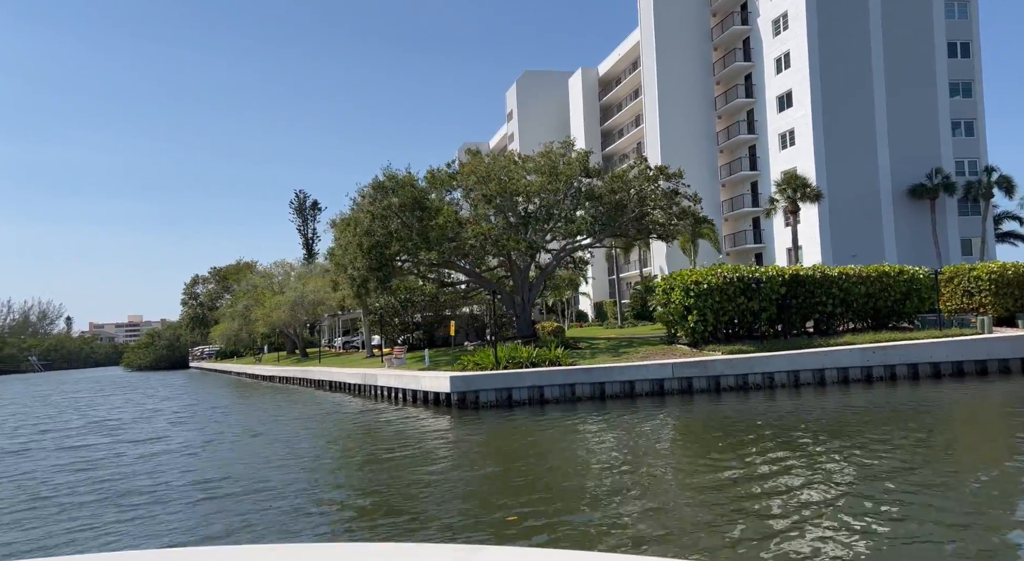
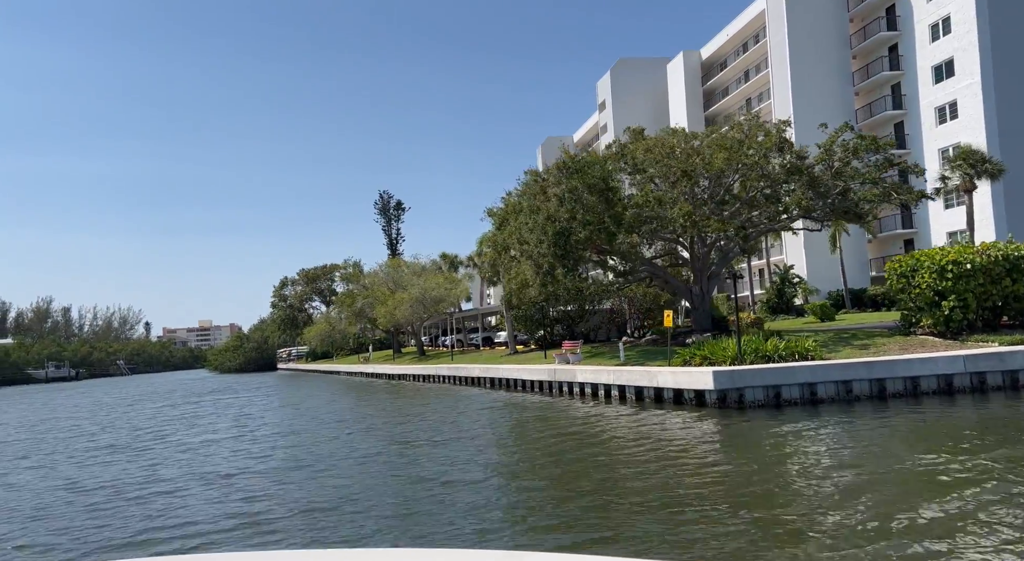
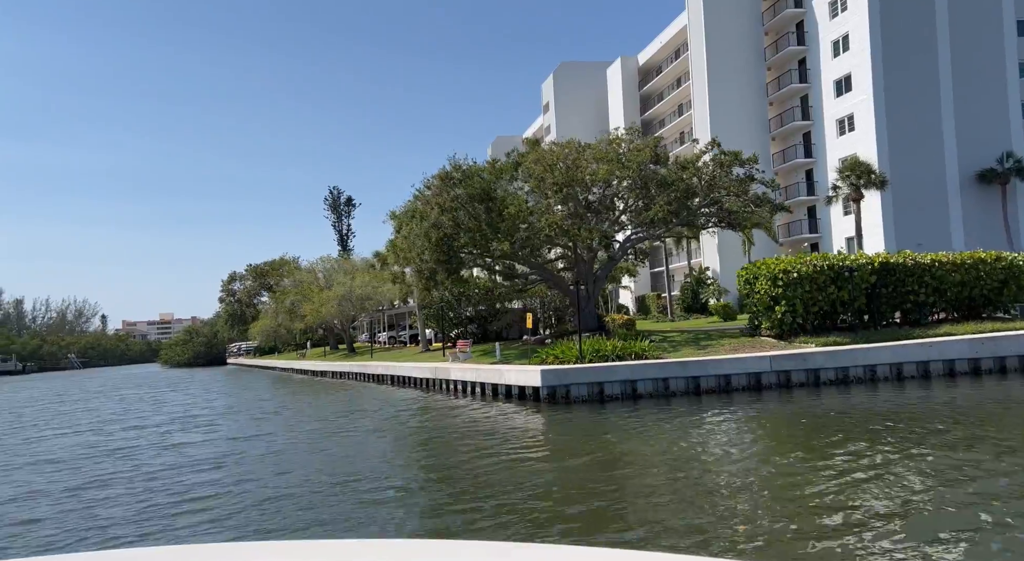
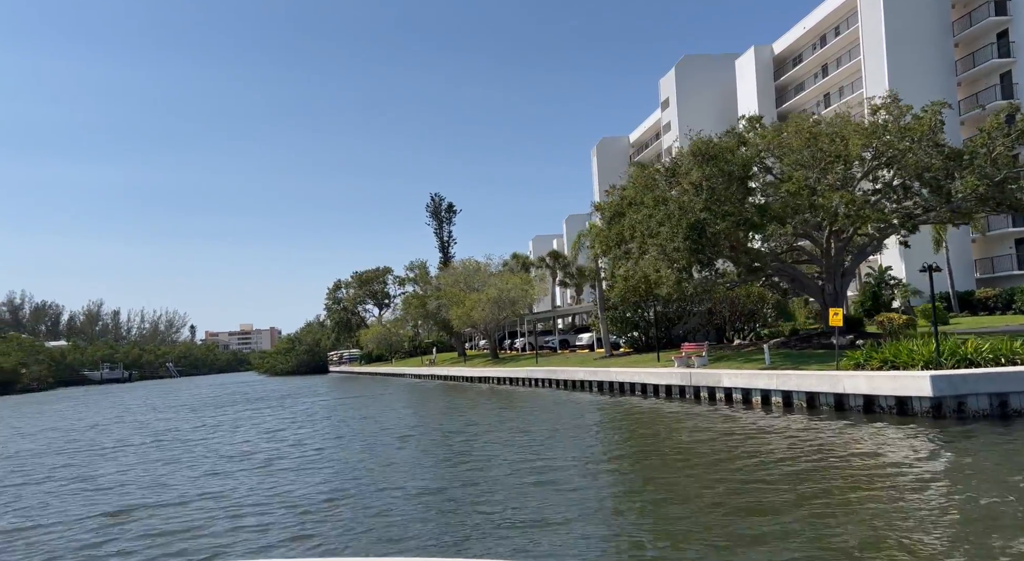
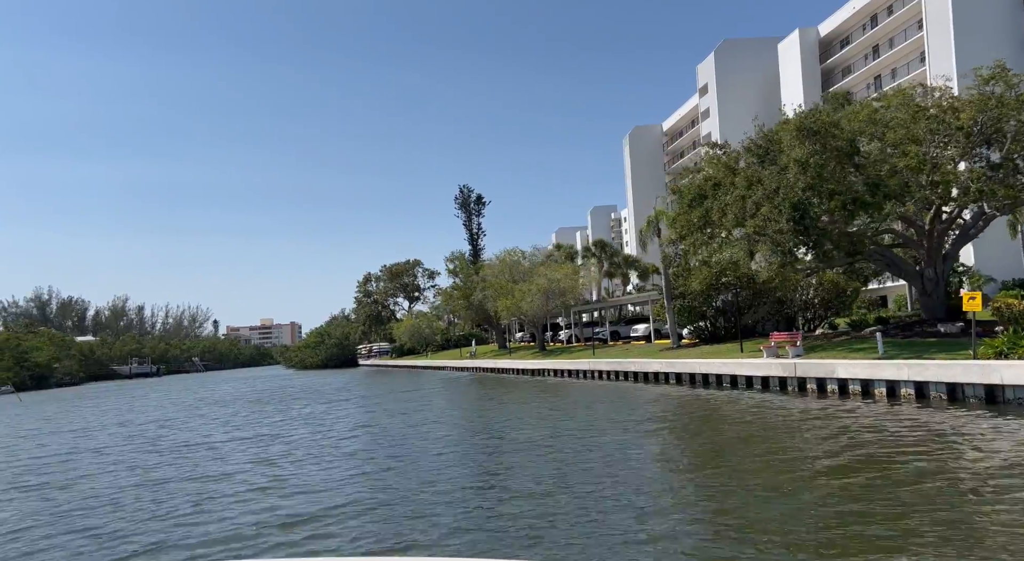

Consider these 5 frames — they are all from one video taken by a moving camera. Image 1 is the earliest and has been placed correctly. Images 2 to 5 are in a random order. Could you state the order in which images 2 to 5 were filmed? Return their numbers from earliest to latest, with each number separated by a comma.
3, 2, 4, 5
